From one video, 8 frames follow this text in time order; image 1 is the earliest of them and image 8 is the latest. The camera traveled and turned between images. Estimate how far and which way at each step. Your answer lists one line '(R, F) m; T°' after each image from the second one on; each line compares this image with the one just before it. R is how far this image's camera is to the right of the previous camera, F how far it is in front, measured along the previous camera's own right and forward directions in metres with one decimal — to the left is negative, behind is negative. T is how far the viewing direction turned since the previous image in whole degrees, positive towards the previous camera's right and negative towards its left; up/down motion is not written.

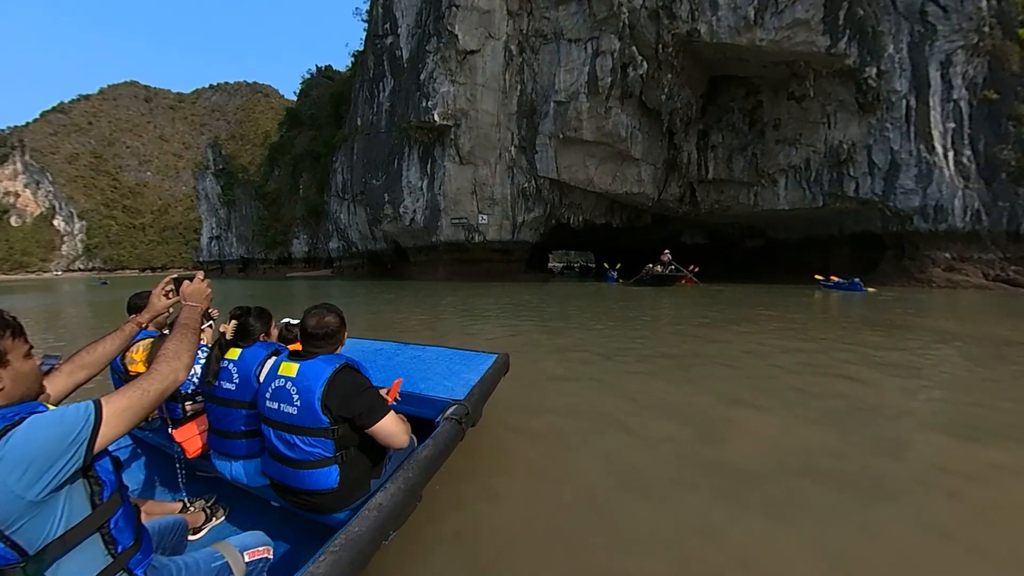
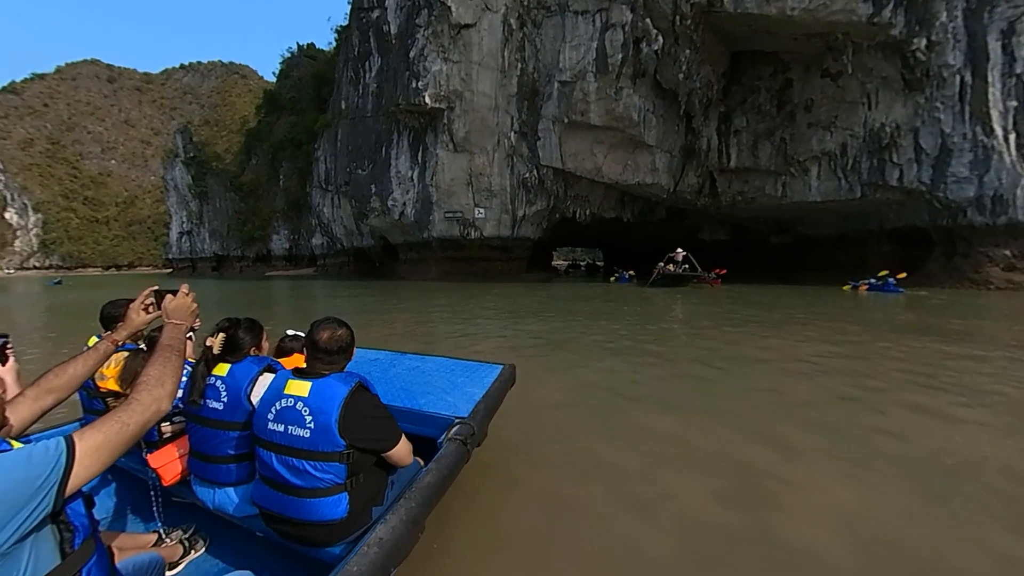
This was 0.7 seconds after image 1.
(+0.3, +2.2) m; -1°
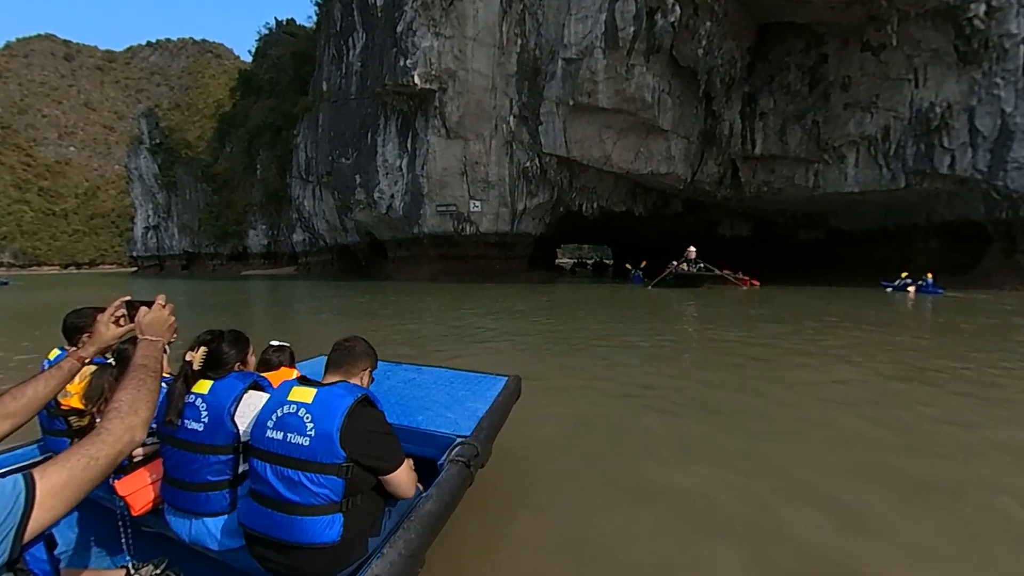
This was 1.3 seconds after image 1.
(+0.2, +2.1) m; -1°
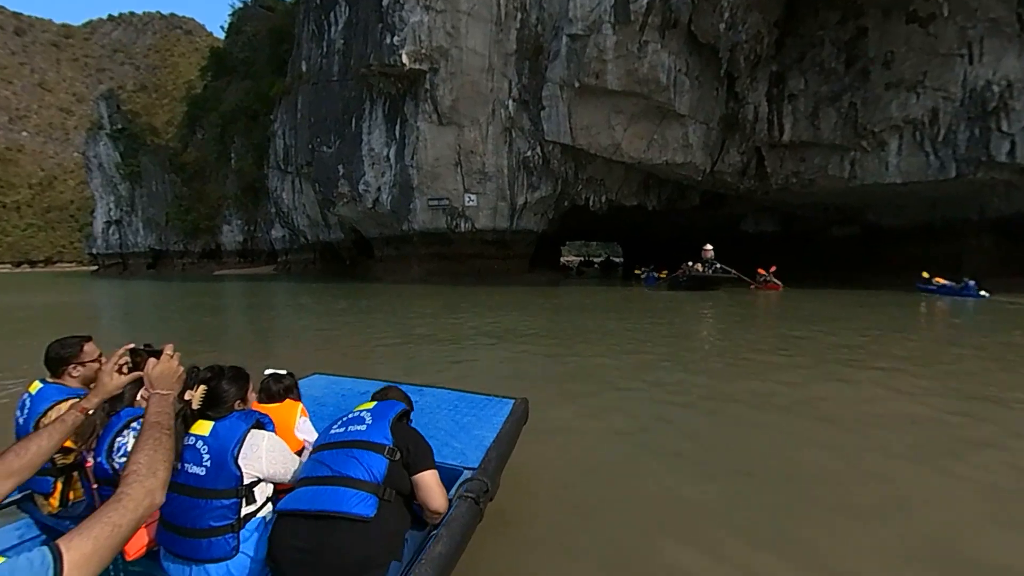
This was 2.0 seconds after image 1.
(+0.1, +1.9) m; 0°
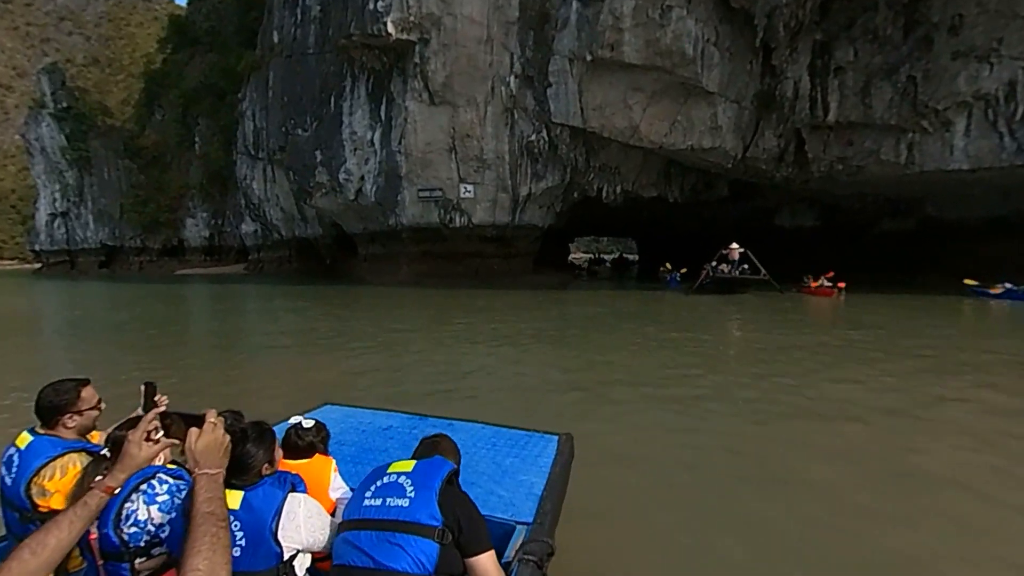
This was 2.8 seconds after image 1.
(0.0, +2.2) m; 0°
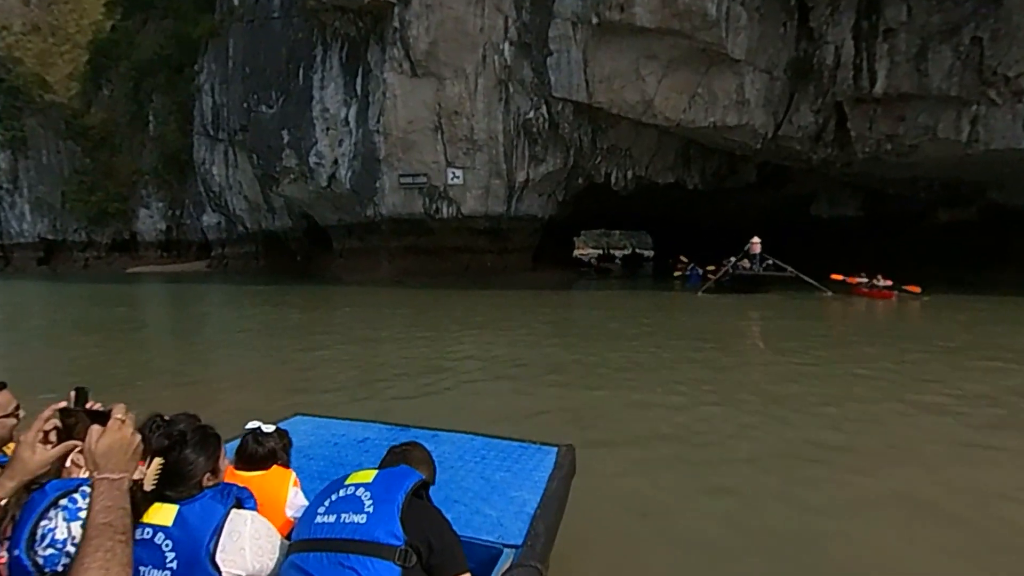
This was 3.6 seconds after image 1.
(+0.2, +1.9) m; 0°
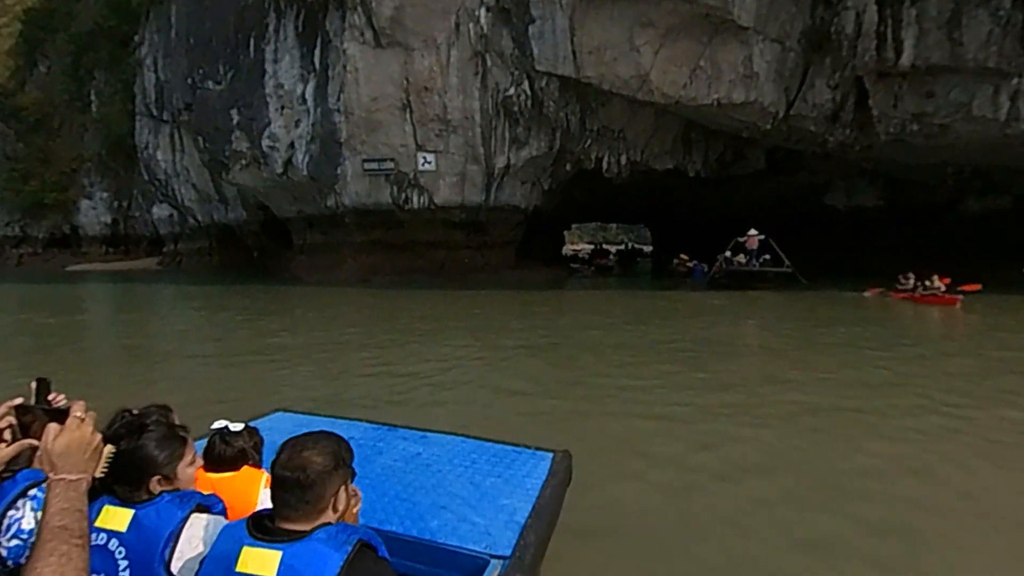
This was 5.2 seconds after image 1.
(+0.3, +1.5) m; +1°
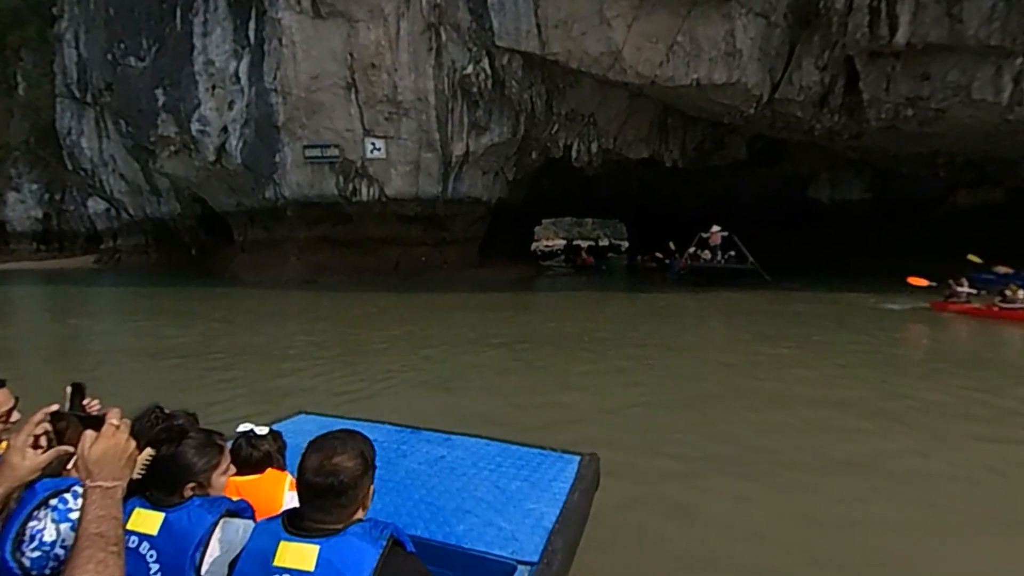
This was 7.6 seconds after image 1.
(+0.4, +1.1) m; +2°
